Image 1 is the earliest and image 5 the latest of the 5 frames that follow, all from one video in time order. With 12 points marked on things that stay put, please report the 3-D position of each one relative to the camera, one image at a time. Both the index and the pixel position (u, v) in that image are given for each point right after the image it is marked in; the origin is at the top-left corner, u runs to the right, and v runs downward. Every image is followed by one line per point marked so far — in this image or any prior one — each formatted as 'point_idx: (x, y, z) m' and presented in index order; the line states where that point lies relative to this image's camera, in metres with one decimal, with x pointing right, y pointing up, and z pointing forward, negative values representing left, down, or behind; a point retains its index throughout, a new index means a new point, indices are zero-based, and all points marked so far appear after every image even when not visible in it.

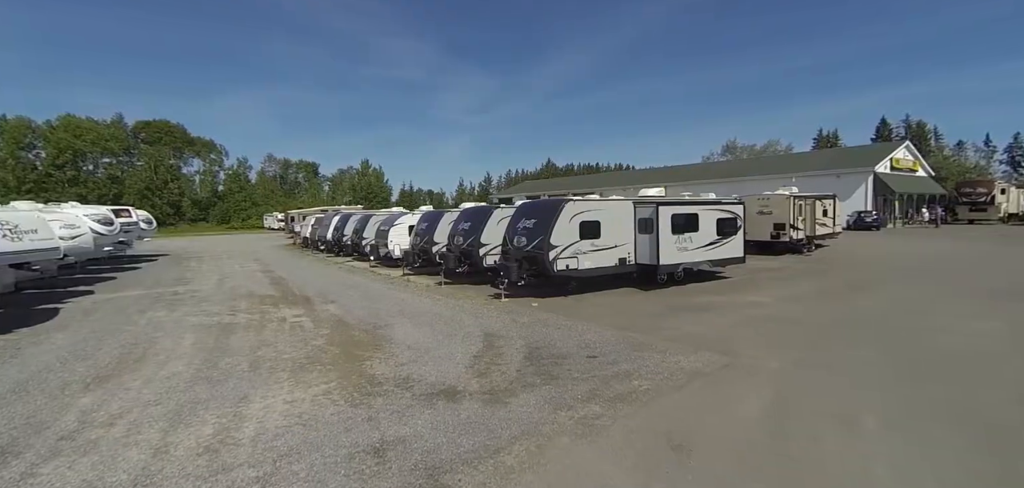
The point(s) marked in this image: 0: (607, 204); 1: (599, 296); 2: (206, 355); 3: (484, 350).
0: (+2.0, +0.8, +11.0) m
1: (+1.8, -1.1, +10.7) m
2: (-4.1, -1.5, +7.0) m
3: (-0.4, -1.4, +6.9) m
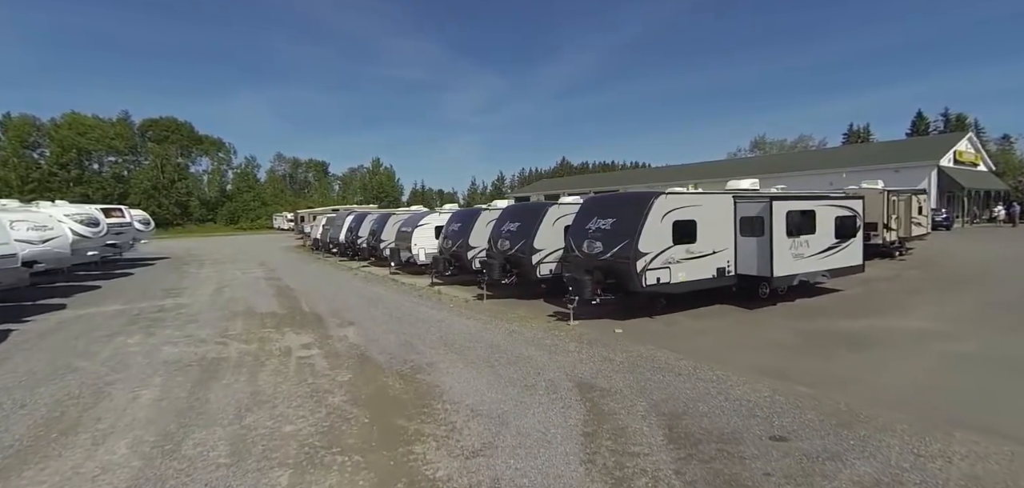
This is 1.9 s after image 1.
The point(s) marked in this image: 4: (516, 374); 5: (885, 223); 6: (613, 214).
0: (+3.1, +0.7, +8.6) m
1: (+2.9, -1.2, +8.2) m
2: (-3.0, -1.6, +4.6) m
3: (+0.7, -1.5, +4.4) m
4: (0.0, -1.4, +5.8) m
5: (+10.4, +0.6, +14.5) m
6: (+1.6, +0.5, +8.5) m
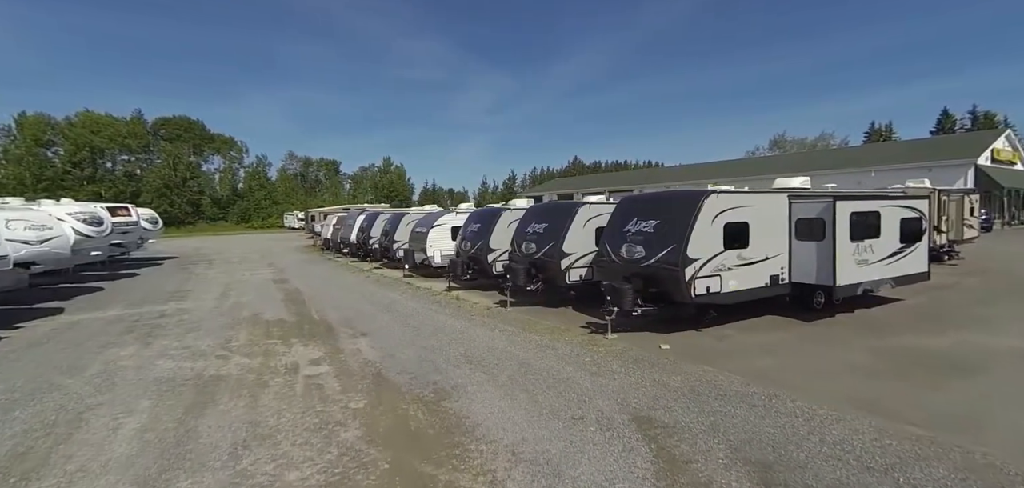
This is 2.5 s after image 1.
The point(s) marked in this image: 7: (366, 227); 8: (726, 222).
0: (+3.6, +0.7, +7.7) m
1: (+3.4, -1.2, +7.3) m
2: (-2.7, -1.7, +3.9) m
3: (+1.1, -1.6, +3.6) m
4: (+0.4, -1.5, +4.9) m
5: (+10.9, +0.5, +13.4) m
6: (+2.1, +0.4, +7.6) m
7: (-5.5, +0.6, +19.5) m
8: (+3.0, +0.3, +7.3) m
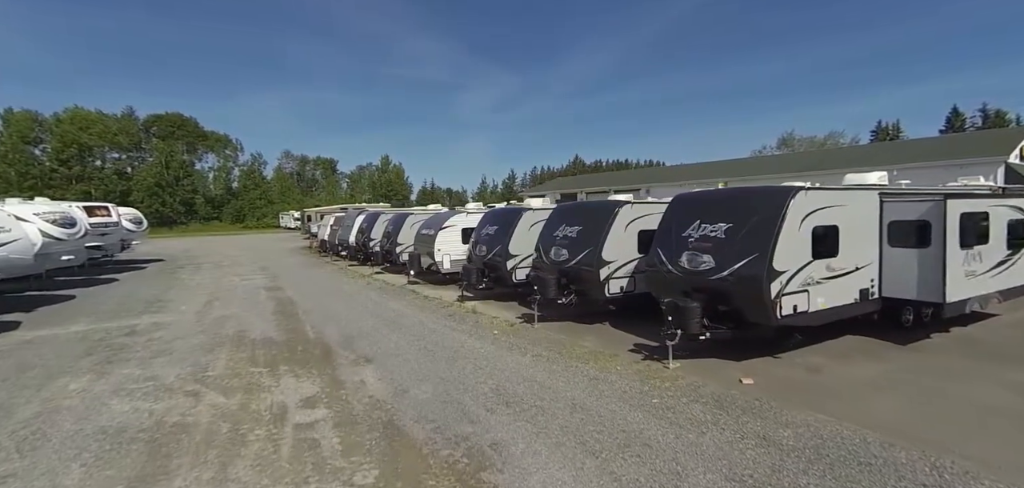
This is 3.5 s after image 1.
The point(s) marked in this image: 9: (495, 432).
0: (+4.0, +0.6, +6.3) m
1: (+3.8, -1.3, +6.0) m
2: (-2.2, -1.8, +2.5) m
3: (+1.5, -1.7, +2.2) m
4: (+0.9, -1.6, +3.6) m
5: (+11.3, +0.4, +12.1) m
6: (+2.6, +0.3, +6.2) m
7: (-5.1, +0.5, +18.1) m
8: (+3.4, +0.2, +5.9) m
9: (-0.2, -1.6, +4.5) m
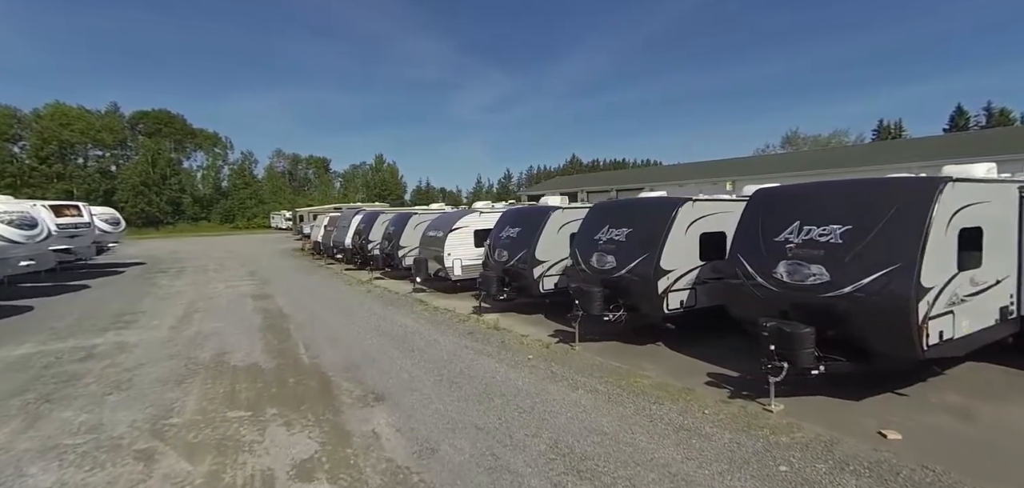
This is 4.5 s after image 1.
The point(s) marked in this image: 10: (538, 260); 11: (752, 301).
0: (+4.6, +0.5, +5.0) m
1: (+4.3, -1.4, +4.6) m
2: (-1.6, -1.8, +1.0) m
3: (+2.1, -1.7, +0.8) m
4: (+1.5, -1.7, +2.2) m
5: (+11.8, +0.3, +10.9) m
6: (+3.1, +0.3, +4.9) m
7: (-4.7, +0.5, +16.6) m
8: (+4.0, +0.1, +4.6) m
9: (+0.4, -1.7, +3.1) m
10: (+0.5, -0.2, +8.7) m
11: (+2.5, -0.6, +5.4) m
